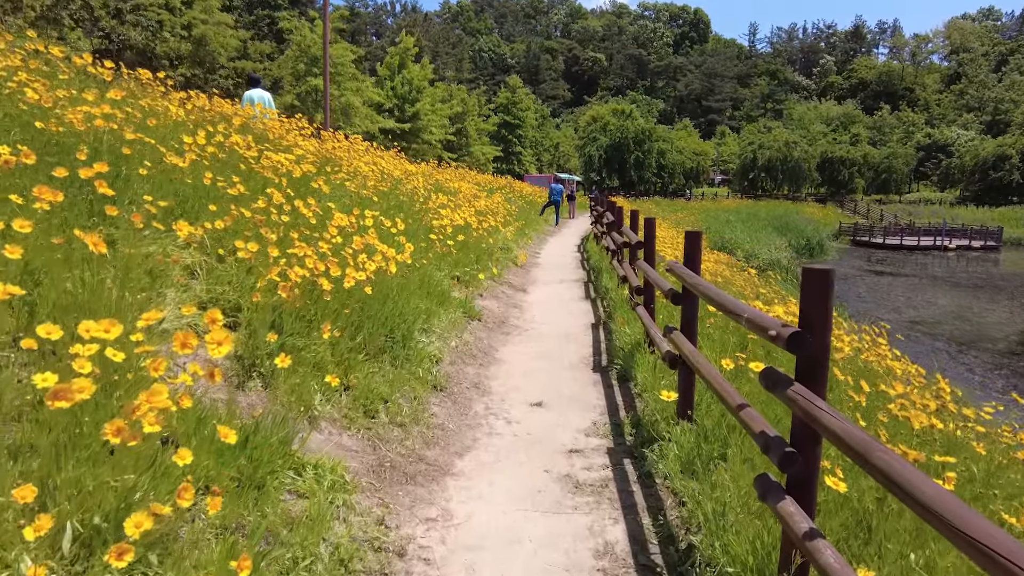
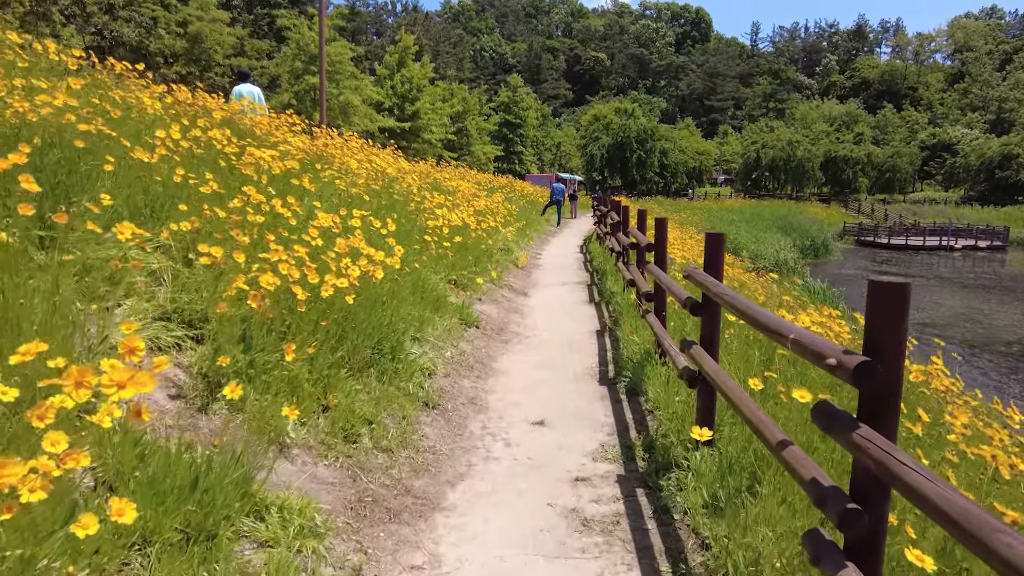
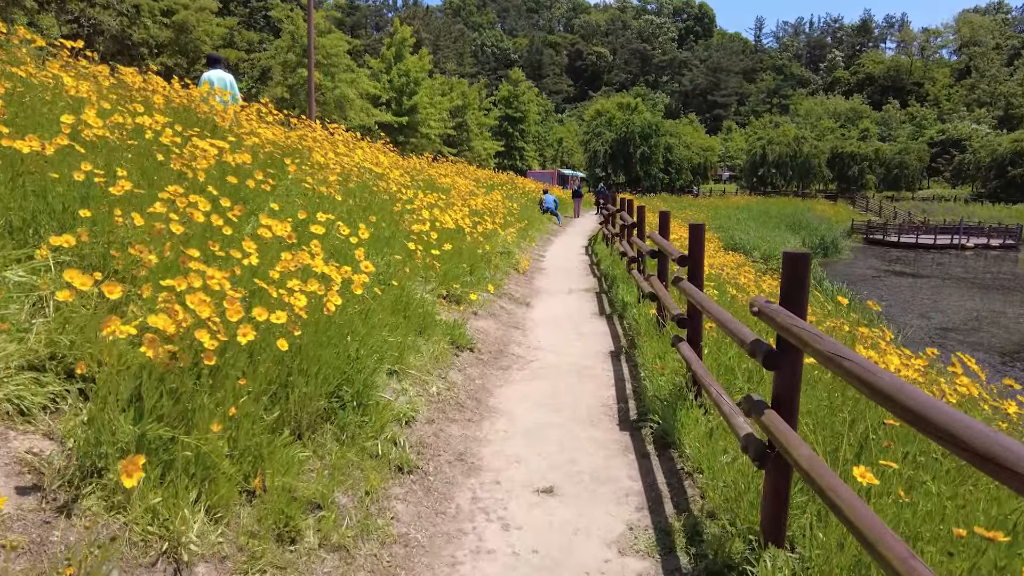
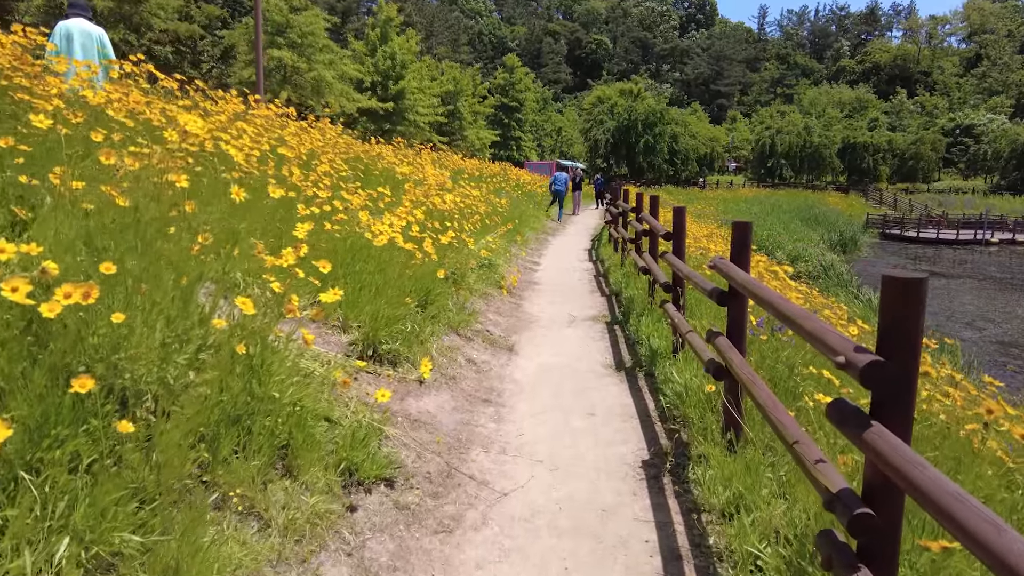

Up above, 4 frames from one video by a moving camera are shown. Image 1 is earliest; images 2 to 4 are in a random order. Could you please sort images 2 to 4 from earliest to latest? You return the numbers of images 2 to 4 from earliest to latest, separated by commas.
2, 3, 4
